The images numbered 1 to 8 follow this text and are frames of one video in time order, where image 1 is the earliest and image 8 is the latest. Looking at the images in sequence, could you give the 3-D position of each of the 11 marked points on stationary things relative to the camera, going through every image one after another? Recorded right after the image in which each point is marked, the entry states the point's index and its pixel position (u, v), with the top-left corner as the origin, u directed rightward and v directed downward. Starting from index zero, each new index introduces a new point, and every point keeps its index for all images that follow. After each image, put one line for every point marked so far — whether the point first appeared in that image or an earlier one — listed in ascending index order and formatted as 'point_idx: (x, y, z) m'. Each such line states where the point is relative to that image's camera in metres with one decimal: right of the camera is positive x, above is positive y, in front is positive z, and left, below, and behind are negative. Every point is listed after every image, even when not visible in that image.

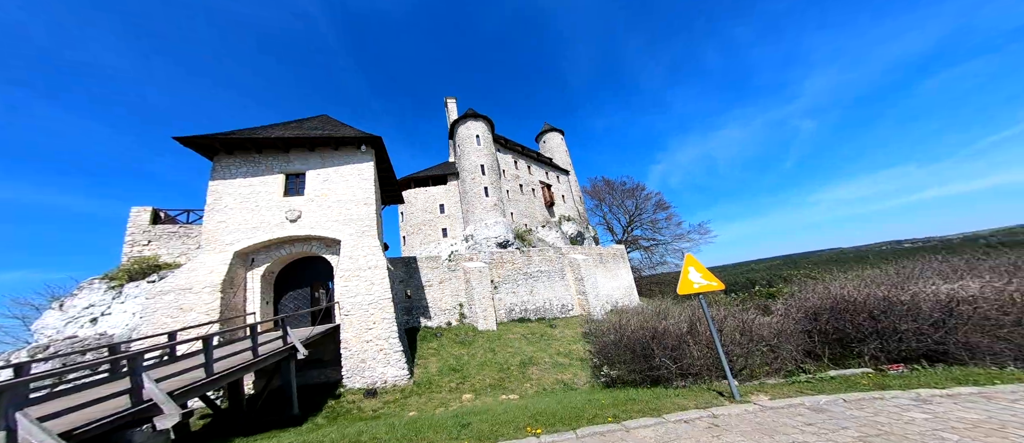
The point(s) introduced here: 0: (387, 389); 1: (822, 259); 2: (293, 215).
0: (-3.4, -4.5, +8.7) m
1: (+11.4, -1.4, +12.3) m
2: (-6.8, +0.2, +10.0) m
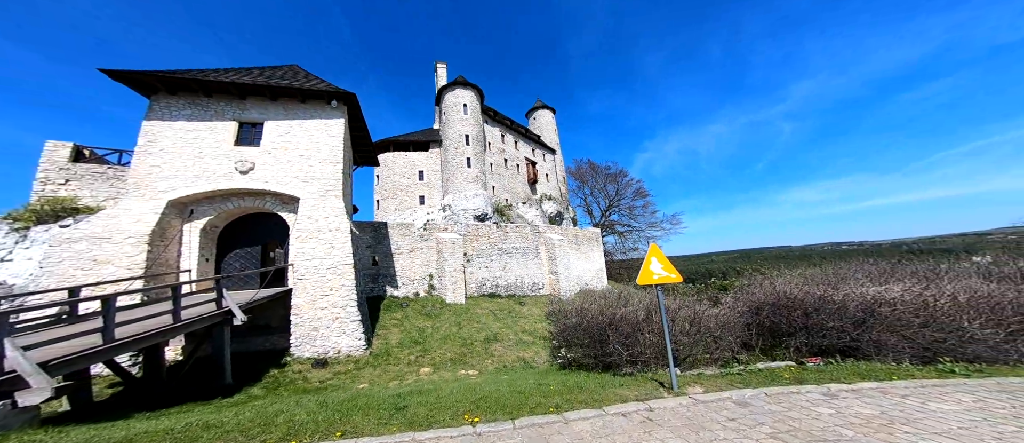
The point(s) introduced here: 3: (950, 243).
0: (-4.4, -3.5, +8.2) m
1: (+10.4, -1.3, +12.5) m
2: (-7.5, +1.5, +9.0) m
3: (+13.4, -0.5, +10.0) m
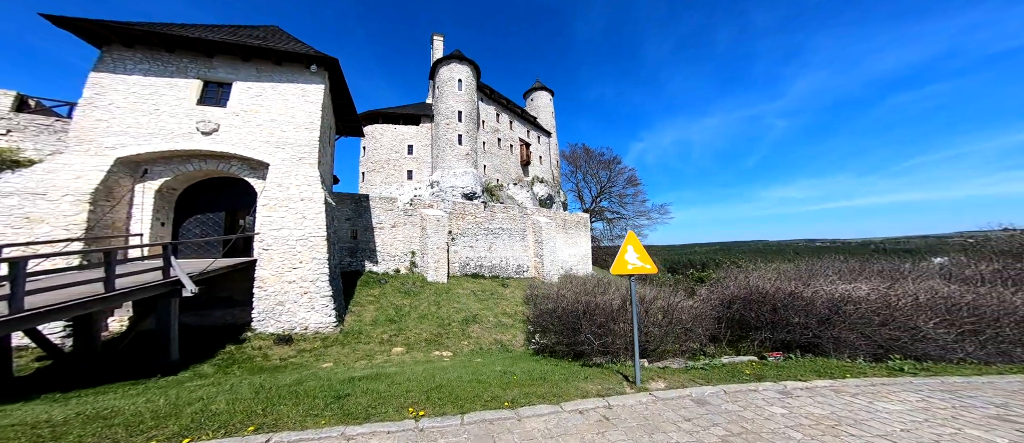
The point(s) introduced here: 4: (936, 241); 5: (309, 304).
0: (-5.0, -2.8, +7.9) m
1: (+9.7, -1.0, +12.4) m
2: (-7.9, +2.4, +8.3) m
3: (+12.9, -0.6, +10.0) m
4: (+12.6, -0.6, +9.7) m
5: (-5.1, -2.1, +8.2) m
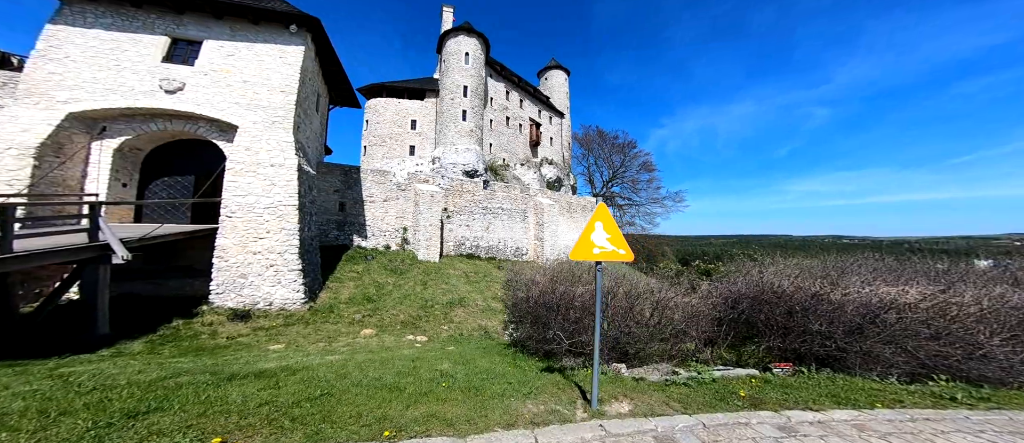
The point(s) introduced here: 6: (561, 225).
0: (-5.5, -2.1, +7.4) m
1: (+9.5, -0.7, +11.3) m
2: (-8.1, +3.3, +7.7) m
3: (+12.5, -0.5, +8.7) m
4: (+12.2, -0.5, +8.5) m
5: (-5.6, -1.3, +7.6) m
6: (+2.9, -0.2, +19.5) m
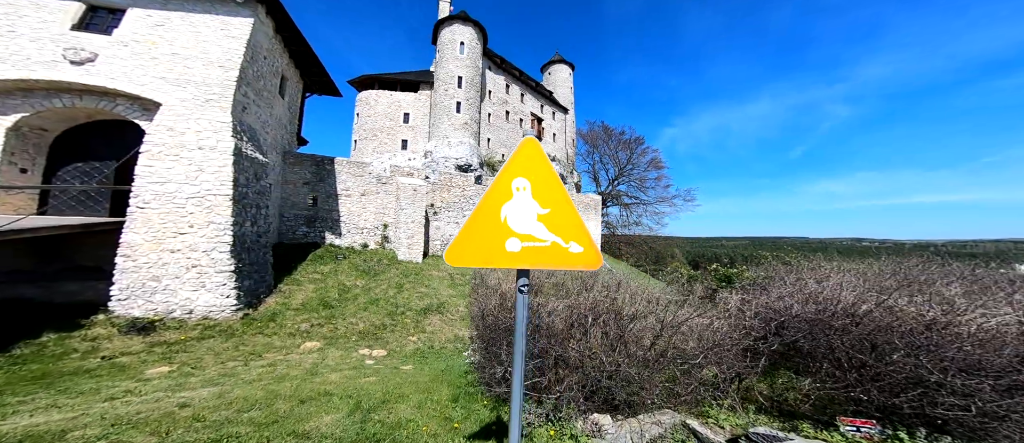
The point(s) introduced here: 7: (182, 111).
0: (-6.0, -1.9, +6.1) m
1: (+9.0, -0.6, +9.7) m
2: (-8.7, +3.5, +6.5) m
3: (+12.0, -0.3, +7.0) m
4: (+11.7, -0.3, +6.8) m
5: (-6.1, -1.1, +6.4) m
6: (+2.7, -0.1, +18.0) m
7: (-7.0, +2.4, +6.9) m
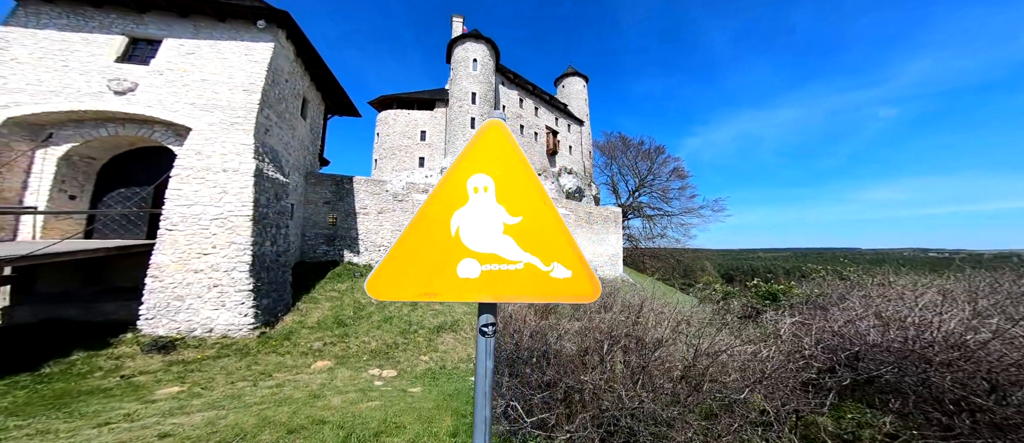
0: (-5.8, -2.3, +6.3) m
1: (+9.4, -0.9, +8.9) m
2: (-8.5, +3.0, +7.1) m
3: (+12.2, -0.5, +6.0) m
4: (+11.9, -0.5, +5.8) m
5: (-5.9, -1.6, +6.6) m
6: (+3.6, -0.9, +17.7) m
7: (-6.8, +1.9, +7.3) m
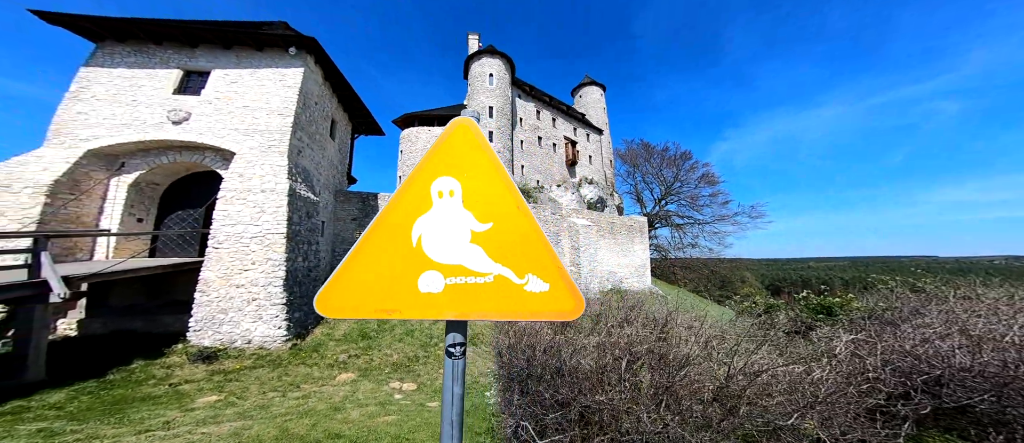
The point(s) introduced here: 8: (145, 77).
0: (-5.5, -2.7, +6.8) m
1: (+9.8, -1.1, +8.1) m
2: (-8.2, +2.5, +7.9) m
3: (+12.4, -0.6, +5.1) m
4: (+12.1, -0.6, +4.9) m
5: (-5.6, -2.0, +7.1) m
6: (+4.8, -1.4, +17.4) m
7: (-6.4, +1.5, +8.0) m
8: (-9.3, +3.6, +8.3) m
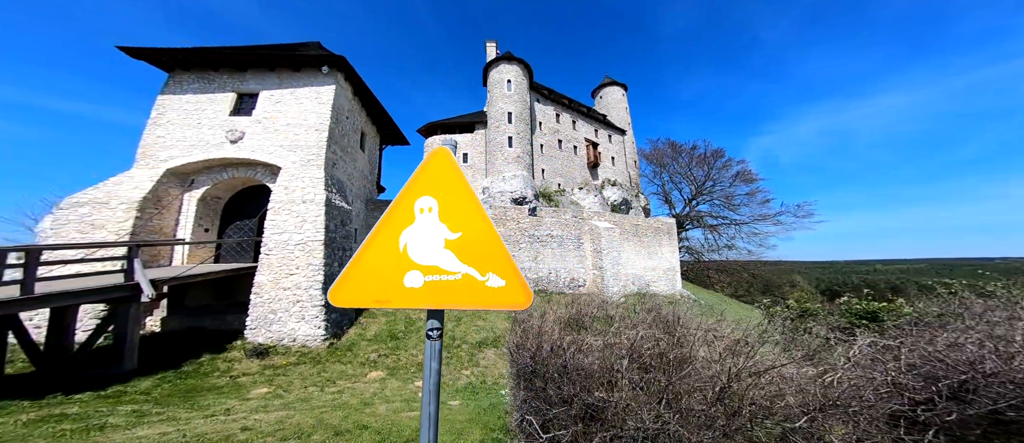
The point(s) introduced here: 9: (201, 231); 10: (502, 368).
0: (-5.2, -3.0, +7.6) m
1: (+10.3, -1.2, +7.6) m
2: (-7.8, +2.2, +9.0) m
3: (+12.5, -0.7, +4.3) m
4: (+12.2, -0.7, +4.1) m
5: (-5.2, -2.3, +8.0) m
6: (+6.1, -1.6, +17.2) m
7: (-6.0, +1.2, +8.9) m
8: (-8.9, +3.3, +9.5) m
9: (-9.1, -0.3, +9.4) m
10: (-0.3, -3.7, +8.3) m
